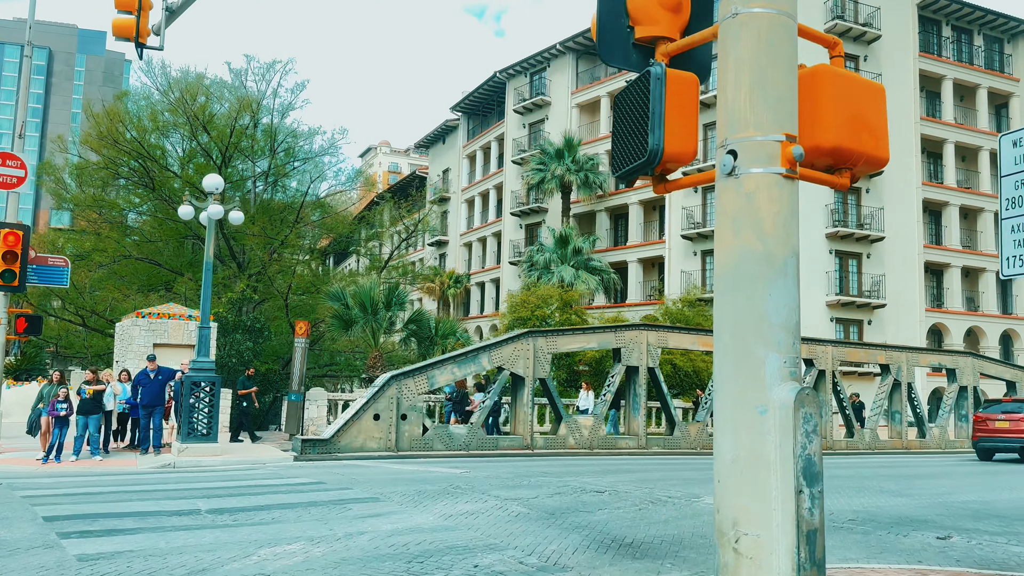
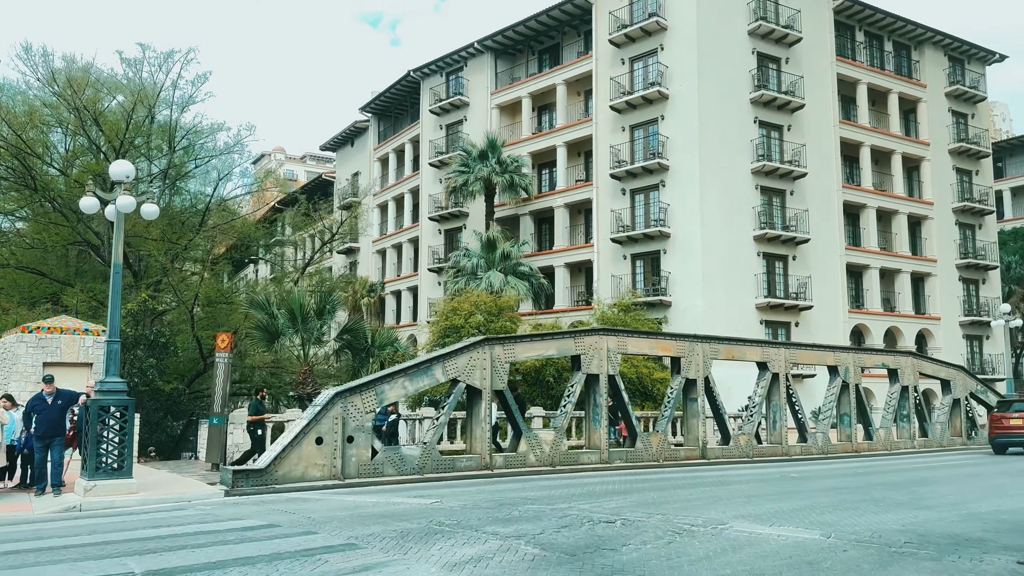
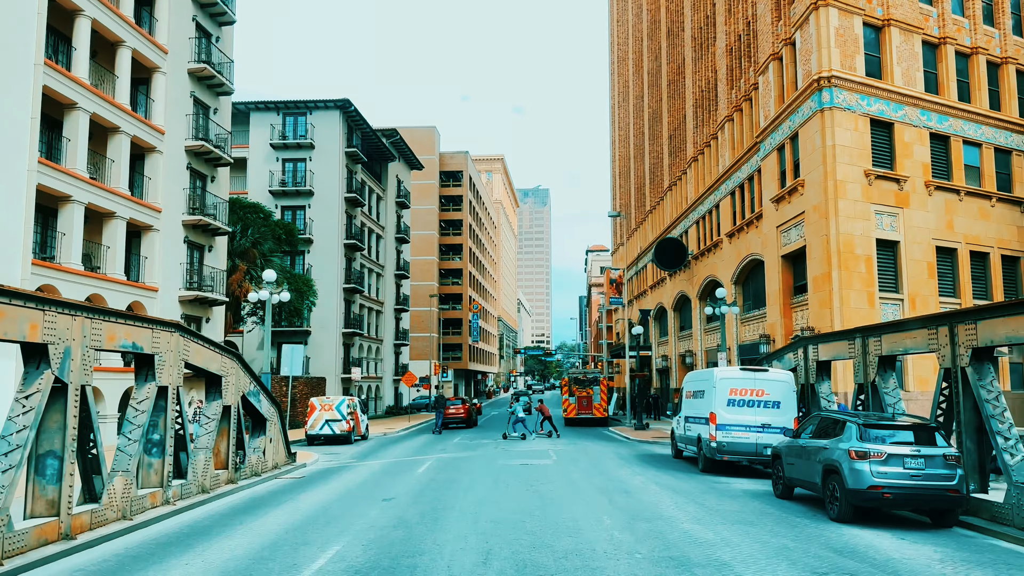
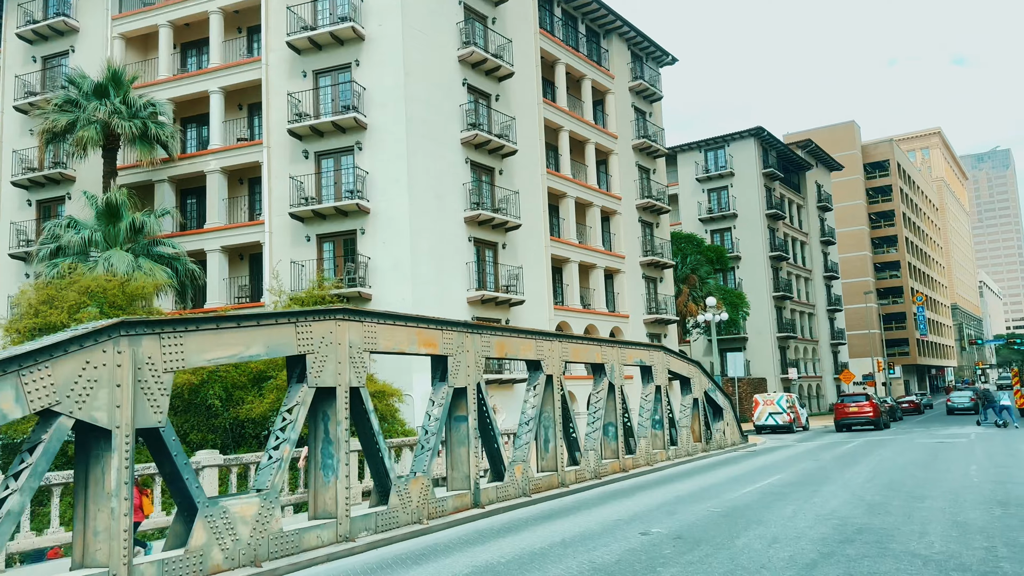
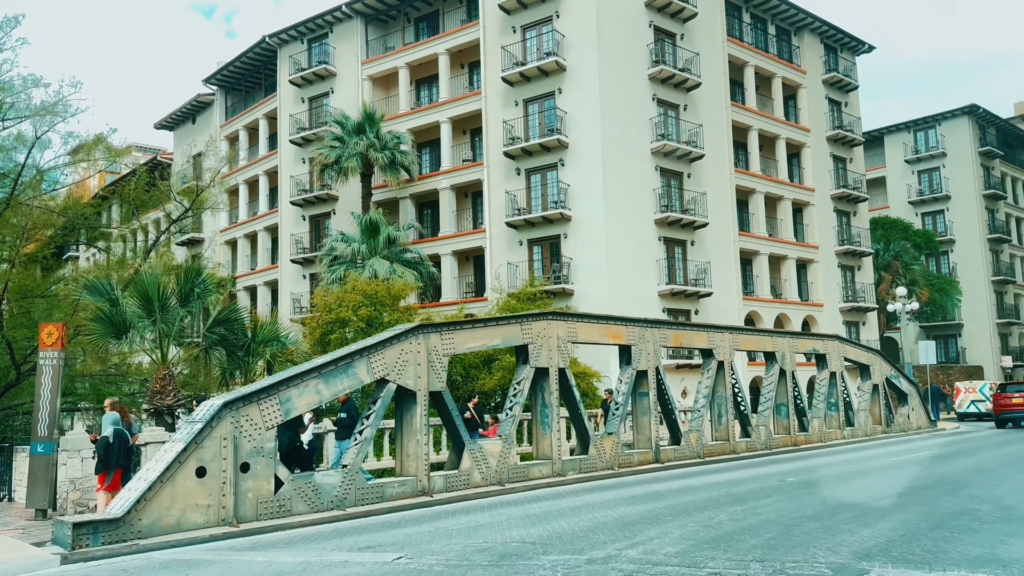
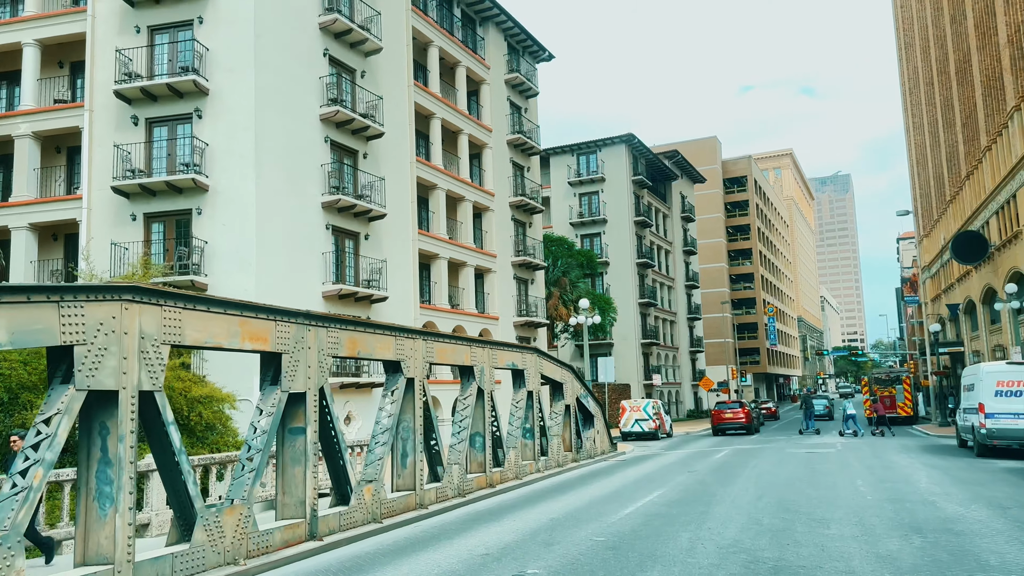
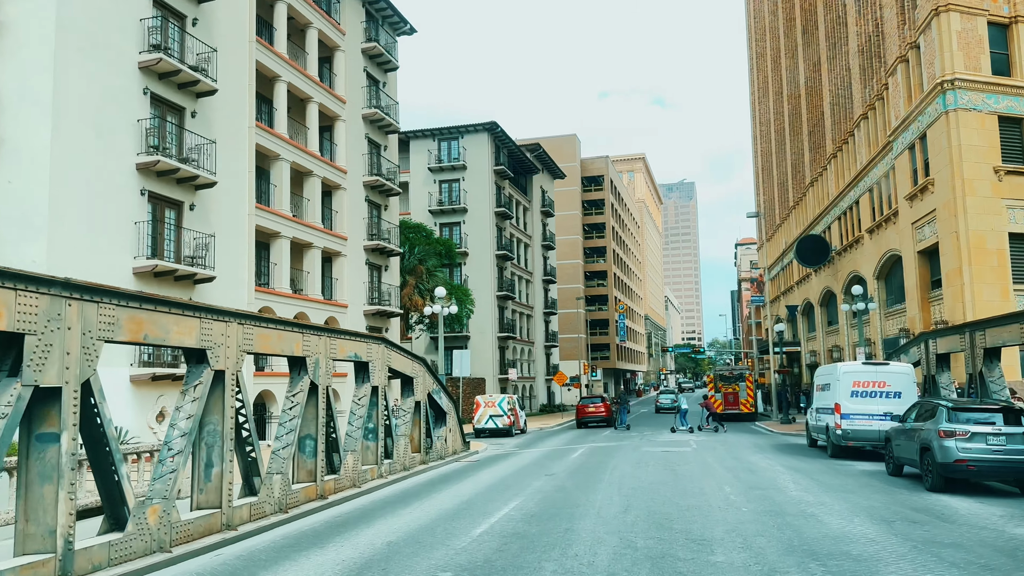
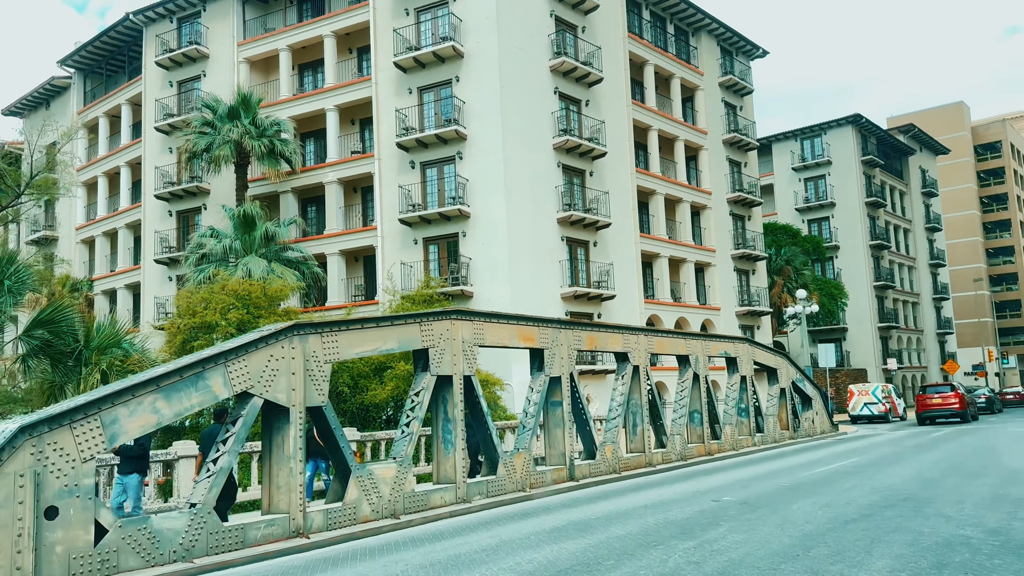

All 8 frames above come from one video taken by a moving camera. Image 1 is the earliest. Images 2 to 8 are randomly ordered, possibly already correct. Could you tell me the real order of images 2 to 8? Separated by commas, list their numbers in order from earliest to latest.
2, 5, 8, 4, 6, 7, 3
